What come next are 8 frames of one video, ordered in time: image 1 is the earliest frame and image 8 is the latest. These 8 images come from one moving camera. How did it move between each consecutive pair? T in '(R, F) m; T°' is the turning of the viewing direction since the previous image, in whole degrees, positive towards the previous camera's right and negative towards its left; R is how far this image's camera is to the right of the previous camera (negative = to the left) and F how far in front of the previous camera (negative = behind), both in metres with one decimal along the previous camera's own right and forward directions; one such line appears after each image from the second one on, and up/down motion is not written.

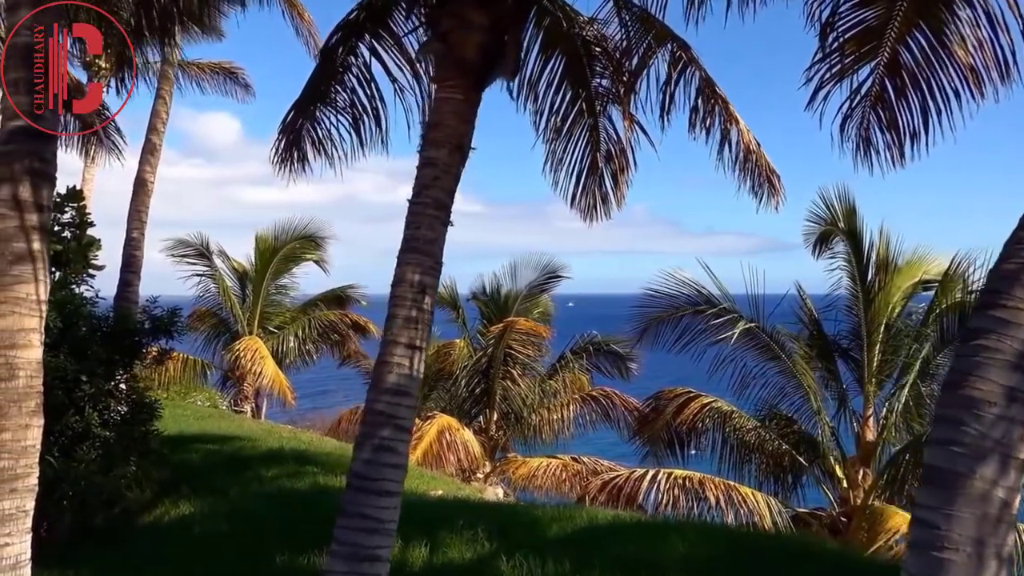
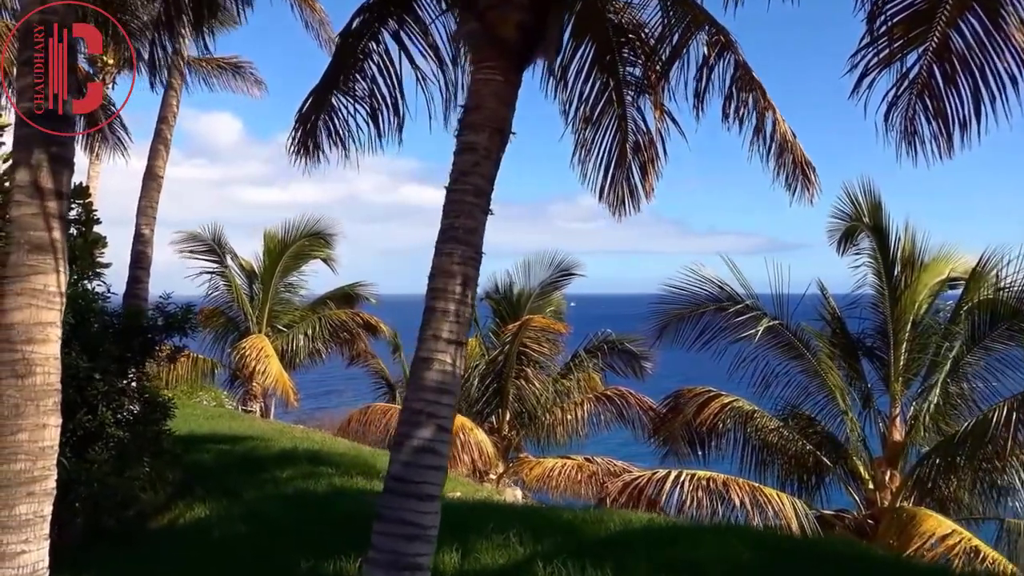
(-0.2, +0.2) m; 0°
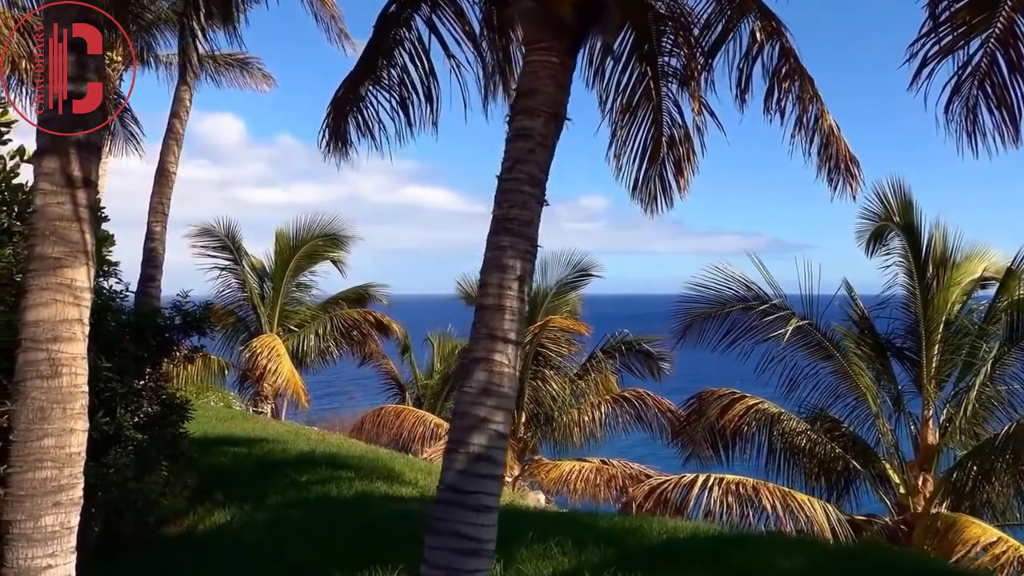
(-0.2, +0.3) m; 0°
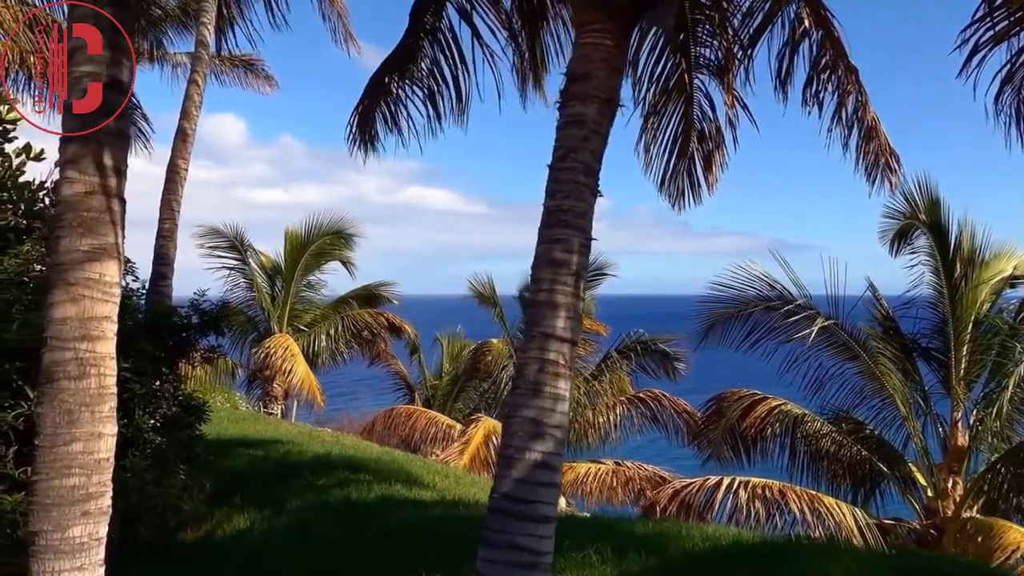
(-0.2, +0.2) m; 0°
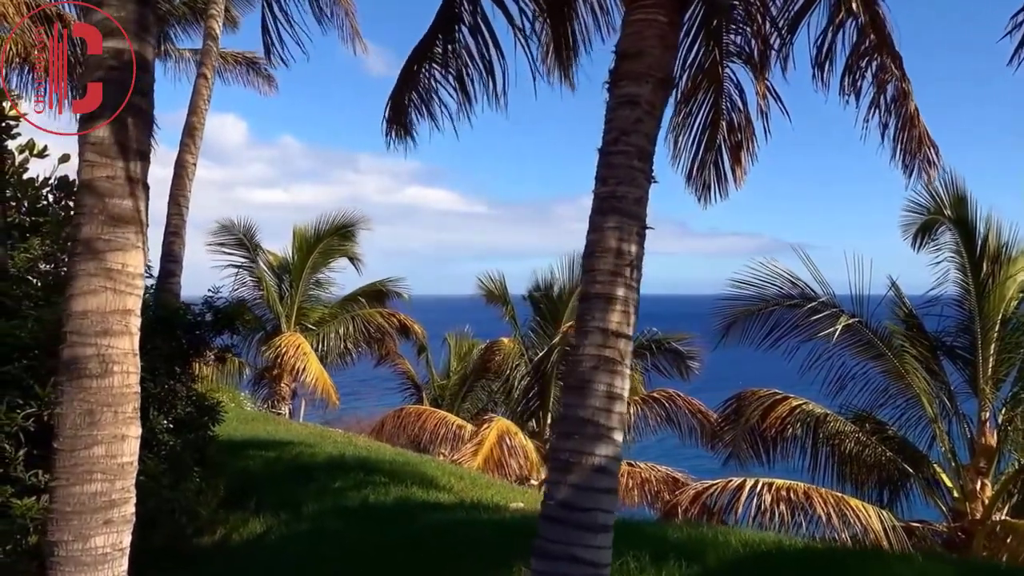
(-0.2, +0.2) m; 0°
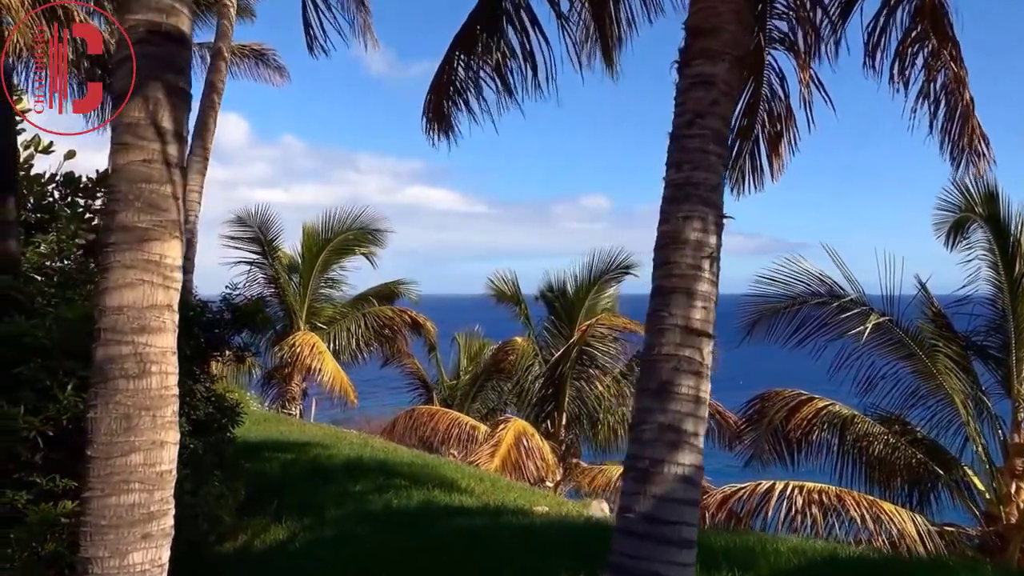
(-0.2, +0.2) m; 0°
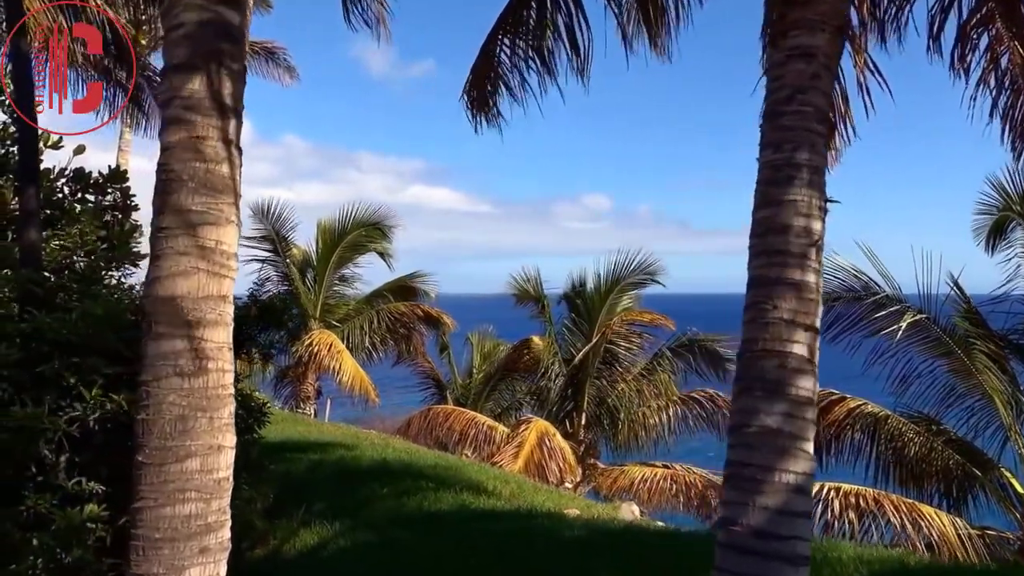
(-0.3, +0.2) m; 0°
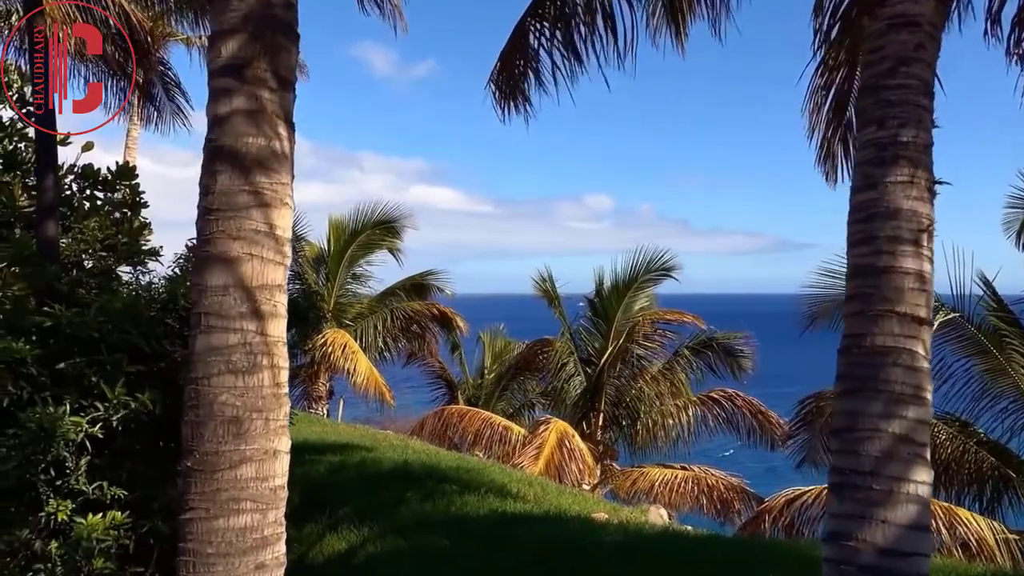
(-0.2, +0.2) m; 0°
